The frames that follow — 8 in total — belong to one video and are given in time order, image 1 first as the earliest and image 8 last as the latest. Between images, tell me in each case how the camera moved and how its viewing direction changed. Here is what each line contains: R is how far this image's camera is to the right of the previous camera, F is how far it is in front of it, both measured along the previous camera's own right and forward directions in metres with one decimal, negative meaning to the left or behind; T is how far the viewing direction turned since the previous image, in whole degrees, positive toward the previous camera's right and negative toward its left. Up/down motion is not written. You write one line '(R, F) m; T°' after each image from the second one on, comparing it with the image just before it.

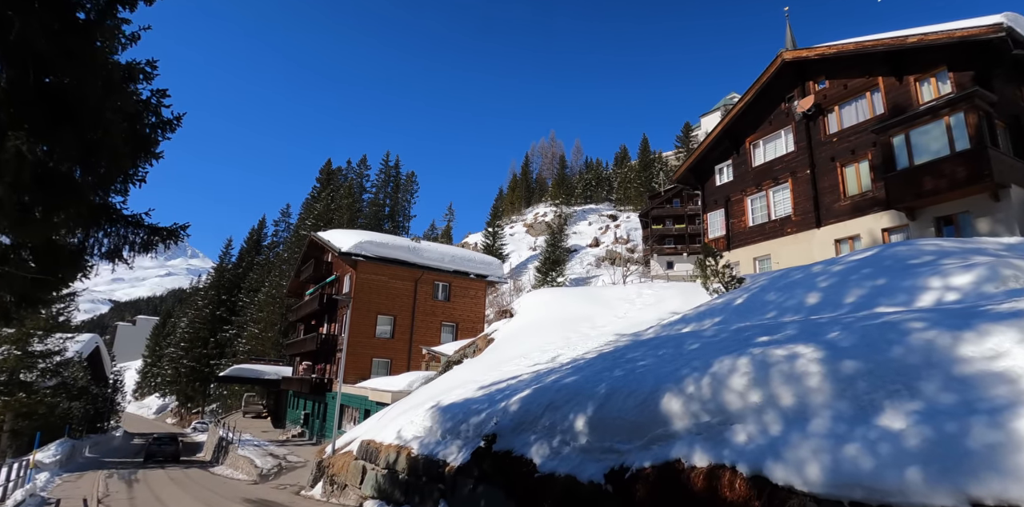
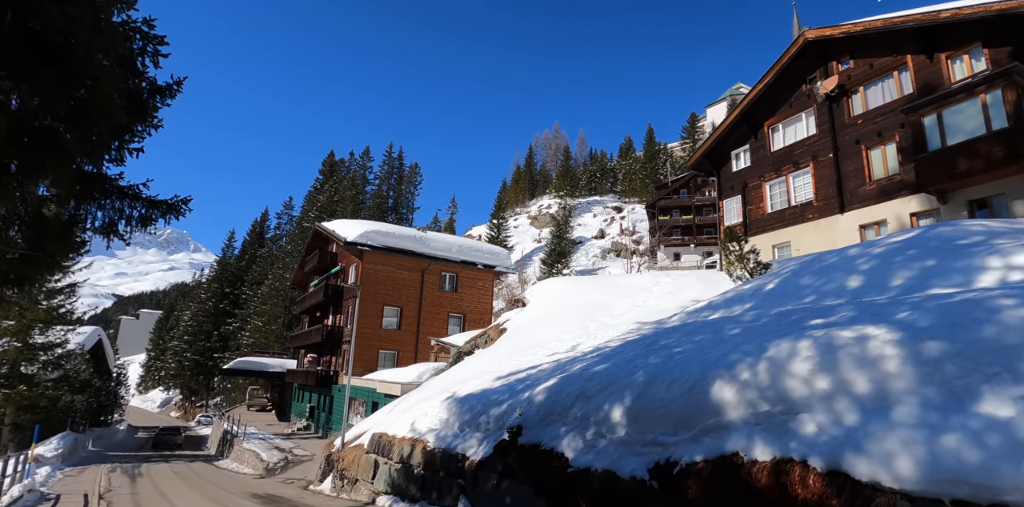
(-0.4, +0.6) m; 0°
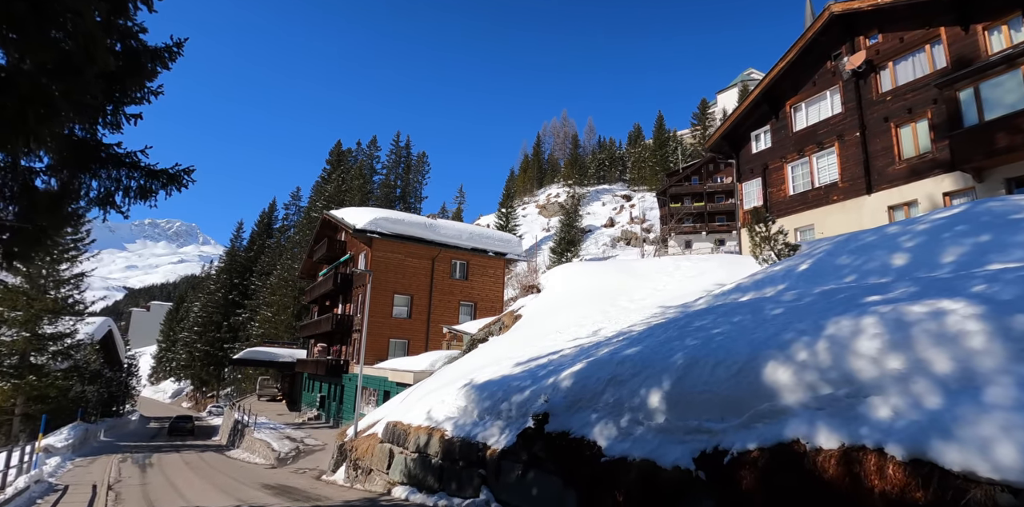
(-0.3, +0.6) m; -1°
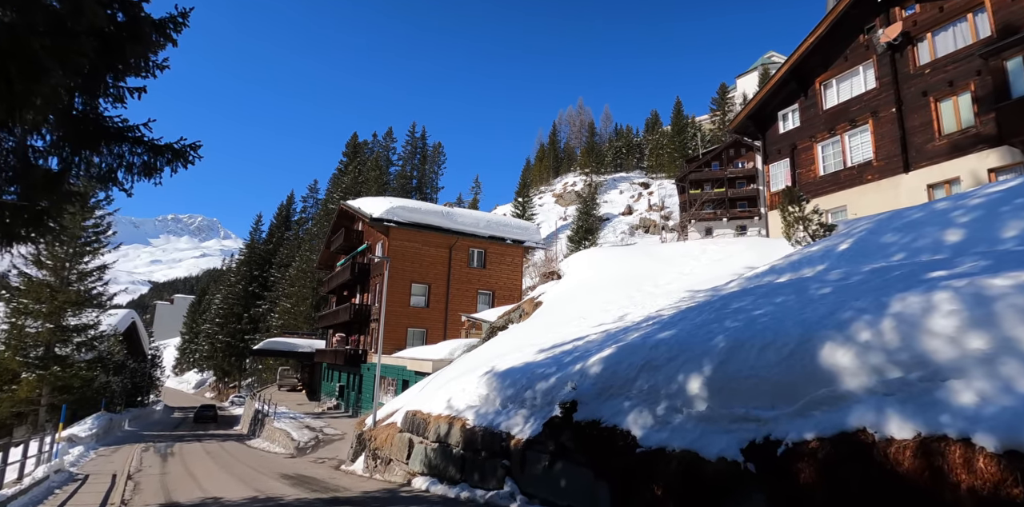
(-0.1, +0.5) m; -2°
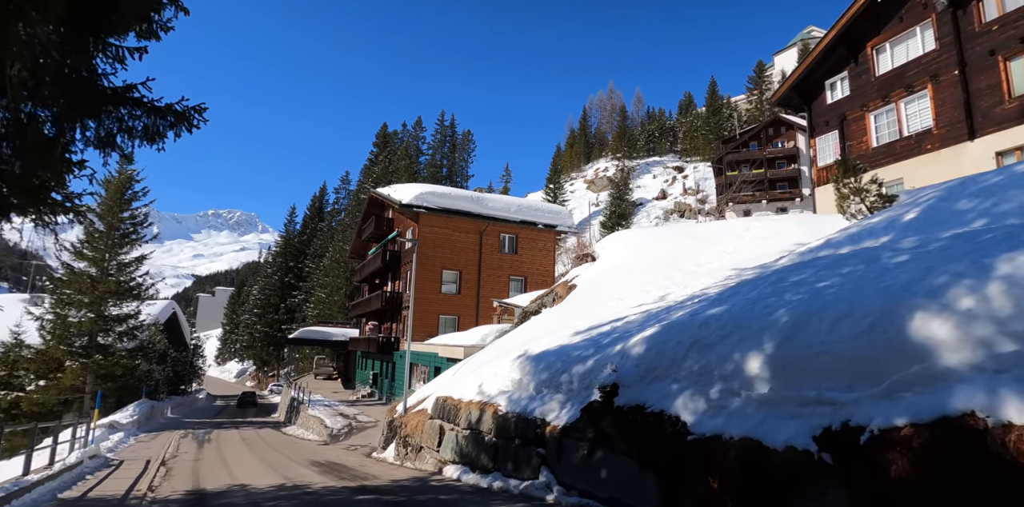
(0.0, +0.6) m; -3°
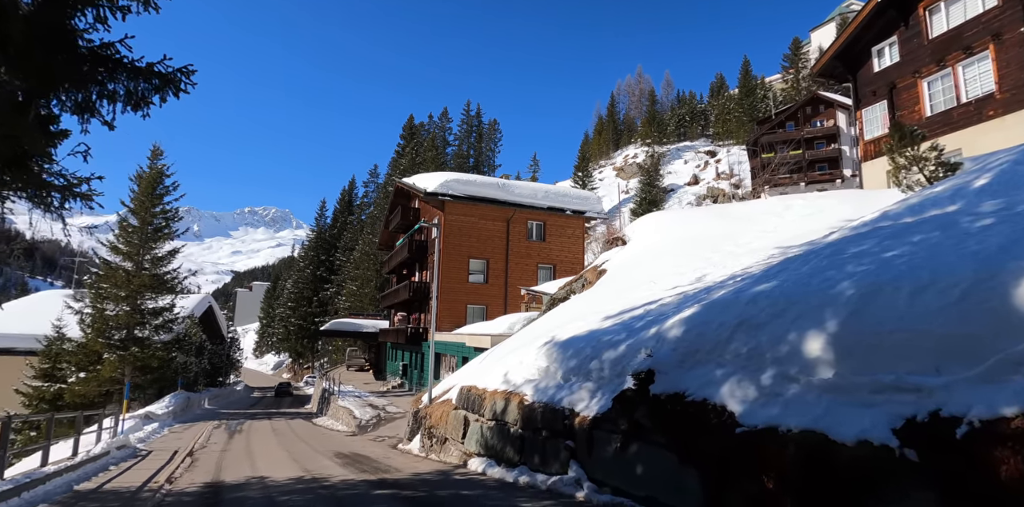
(+0.1, +0.7) m; -3°
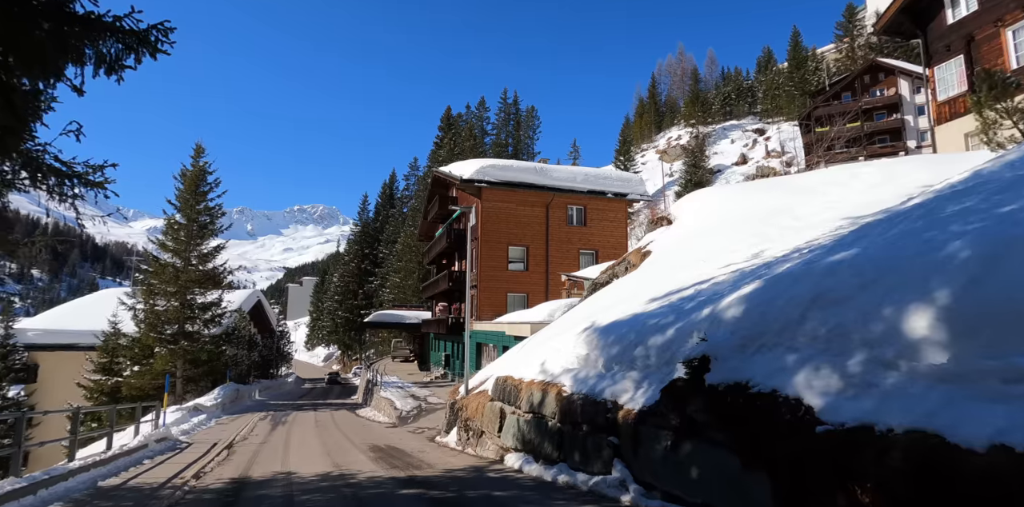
(+0.1, +0.8) m; -4°
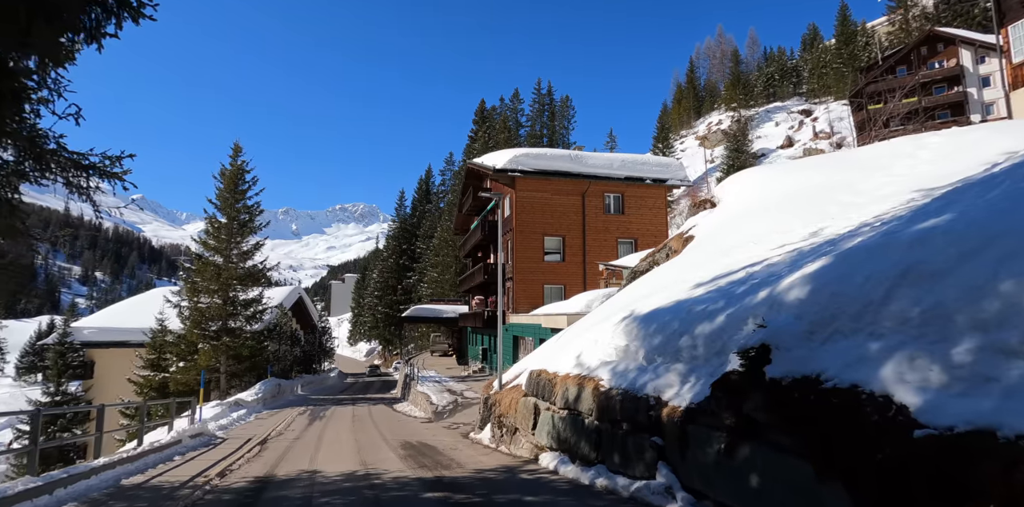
(+0.1, +0.7) m; -4°
